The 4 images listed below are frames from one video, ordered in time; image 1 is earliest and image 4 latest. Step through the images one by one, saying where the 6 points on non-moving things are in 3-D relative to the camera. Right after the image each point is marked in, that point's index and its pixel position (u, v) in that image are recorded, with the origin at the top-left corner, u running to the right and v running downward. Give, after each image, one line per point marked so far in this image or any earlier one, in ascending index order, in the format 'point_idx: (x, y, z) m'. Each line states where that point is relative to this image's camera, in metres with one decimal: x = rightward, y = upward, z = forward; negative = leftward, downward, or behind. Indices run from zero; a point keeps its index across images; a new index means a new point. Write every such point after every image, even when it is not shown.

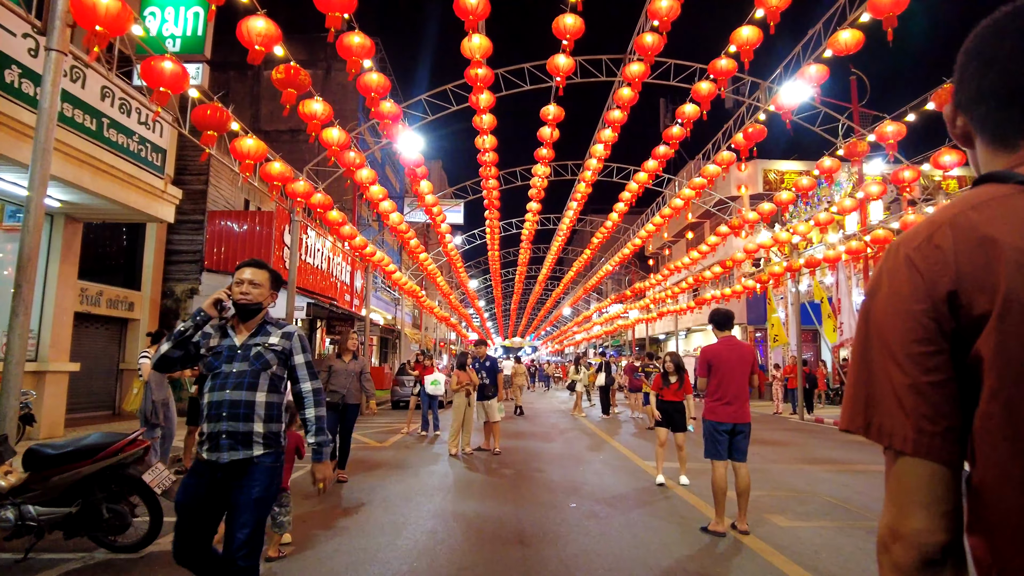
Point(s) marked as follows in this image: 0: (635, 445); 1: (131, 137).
0: (+2.0, -2.6, +11.4) m
1: (-5.4, +2.1, +9.4) m
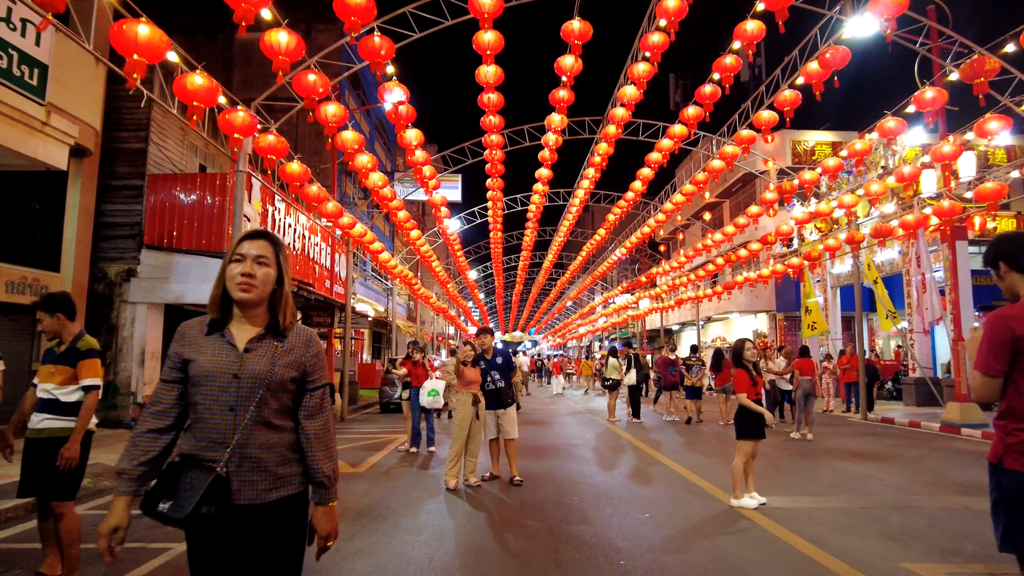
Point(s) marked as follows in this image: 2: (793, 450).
0: (+2.3, -2.2, +8.5) m
1: (-5.2, +2.4, +6.5) m
2: (+4.1, -2.4, +9.8) m
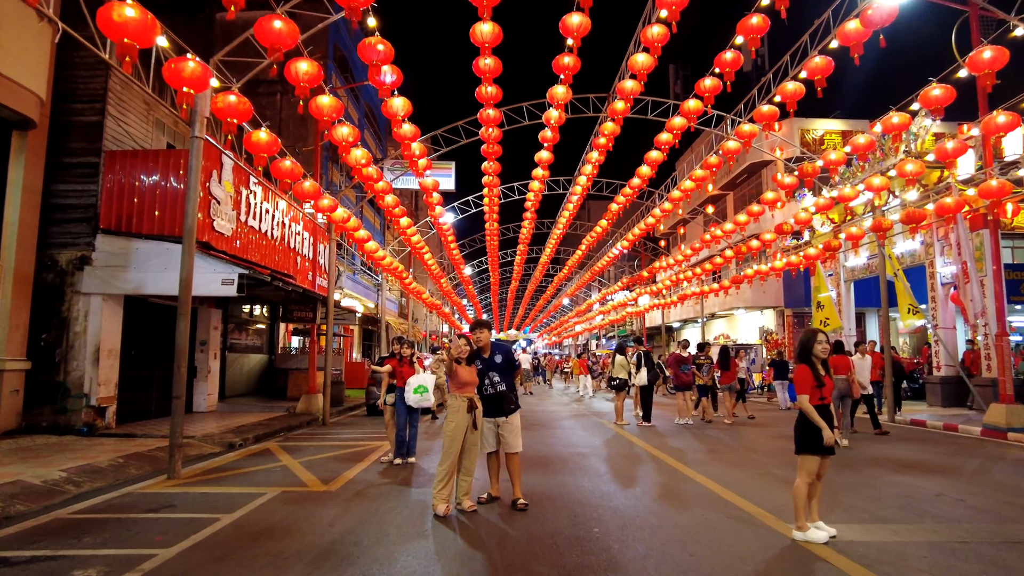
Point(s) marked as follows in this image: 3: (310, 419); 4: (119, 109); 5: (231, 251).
0: (+2.3, -2.0, +7.3) m
1: (-5.1, +2.6, +5.2) m
2: (+4.1, -2.2, +8.6) m
3: (-4.3, -2.8, +14.0) m
4: (-6.9, +3.1, +11.6) m
5: (-5.2, +0.7, +12.5) m
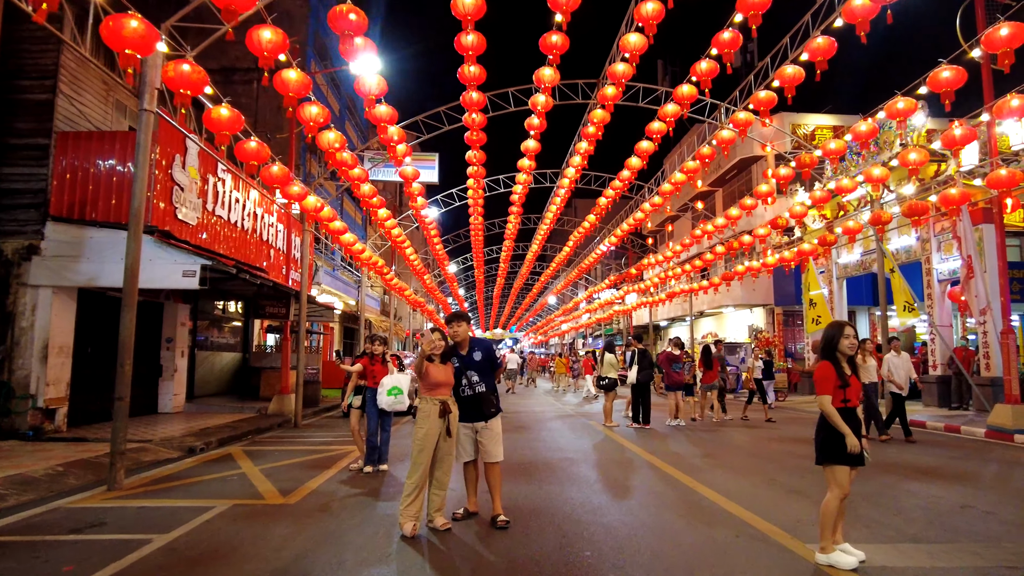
0: (+2.1, -1.9, +6.7) m
1: (-5.3, +2.7, +4.4) m
2: (+3.9, -2.1, +8.0) m
3: (-4.6, -2.6, +13.2) m
4: (-7.1, +3.3, +10.8) m
5: (-5.5, +0.8, +11.7) m
